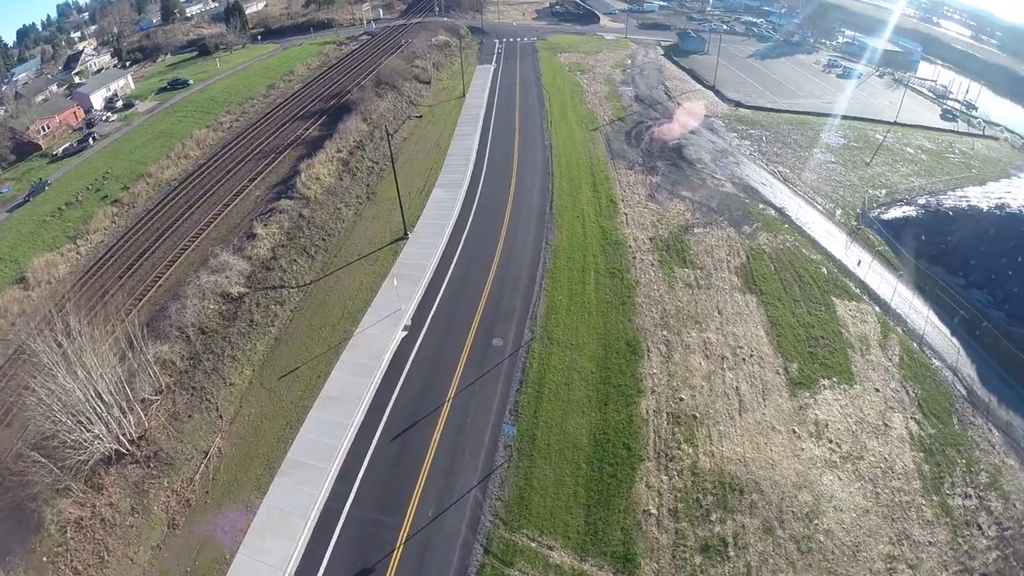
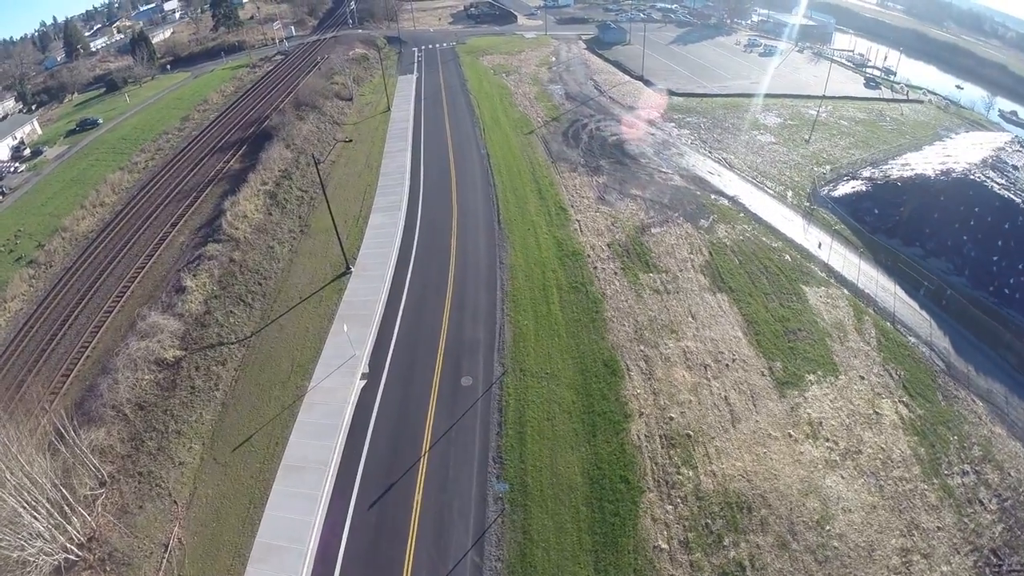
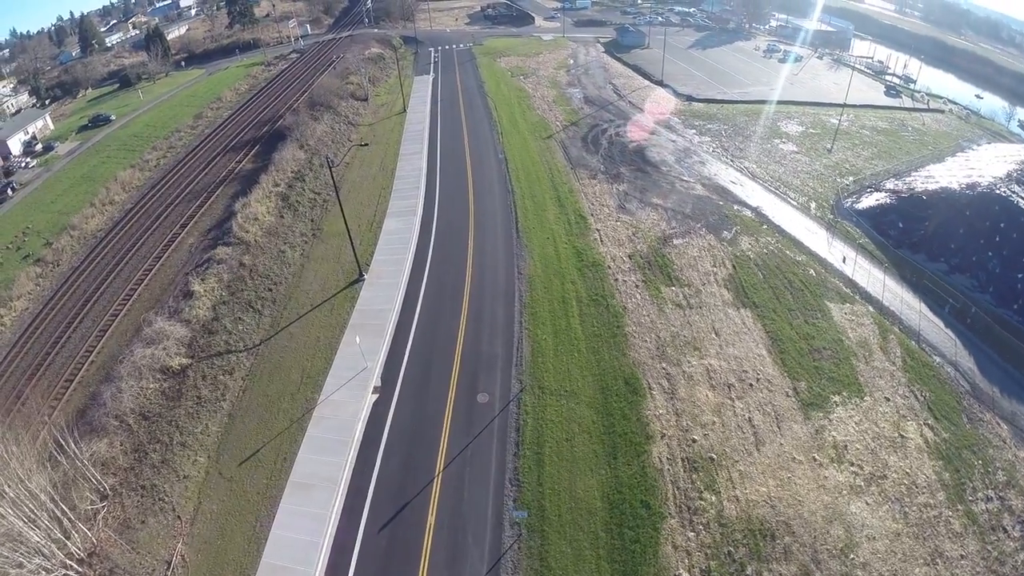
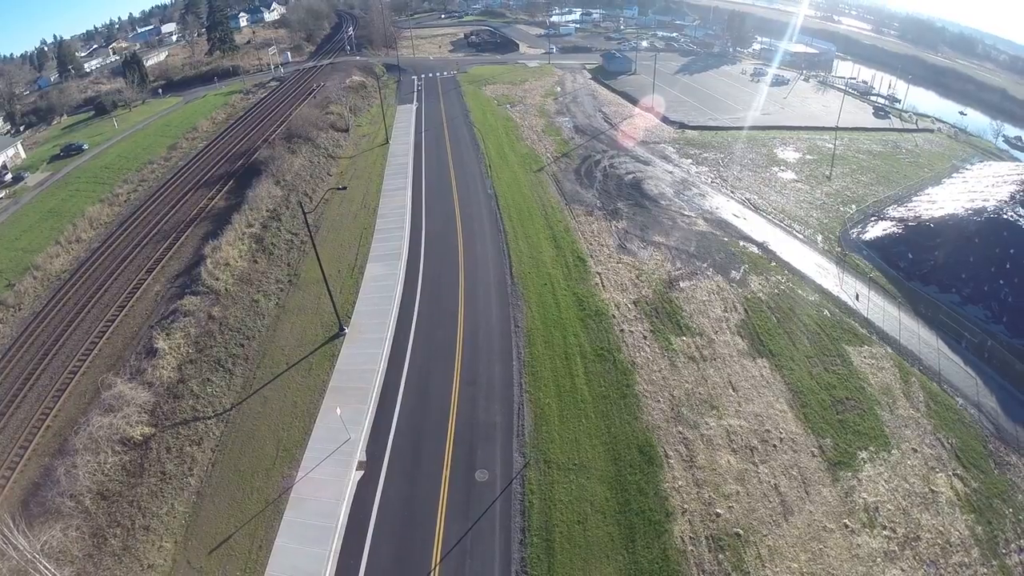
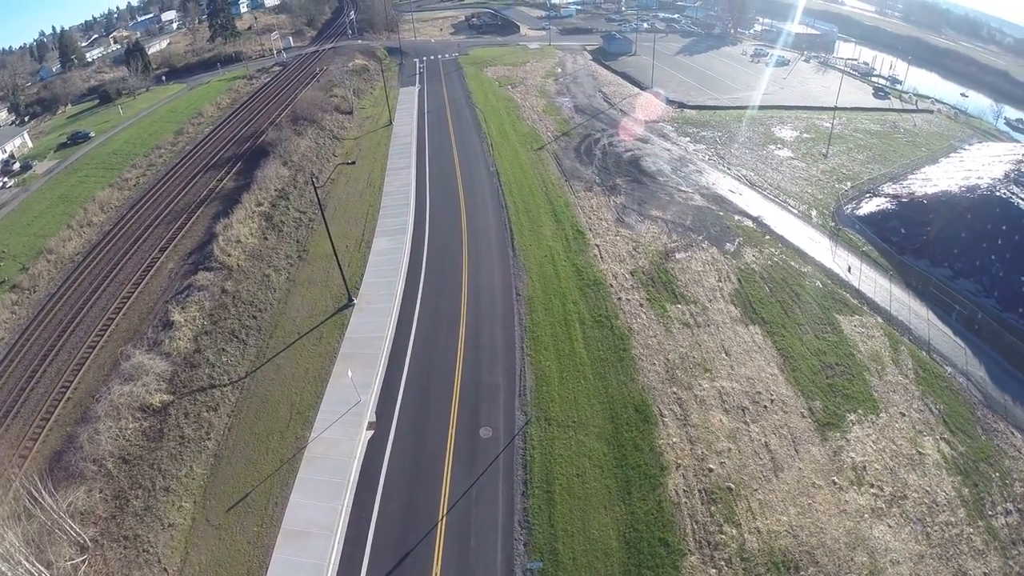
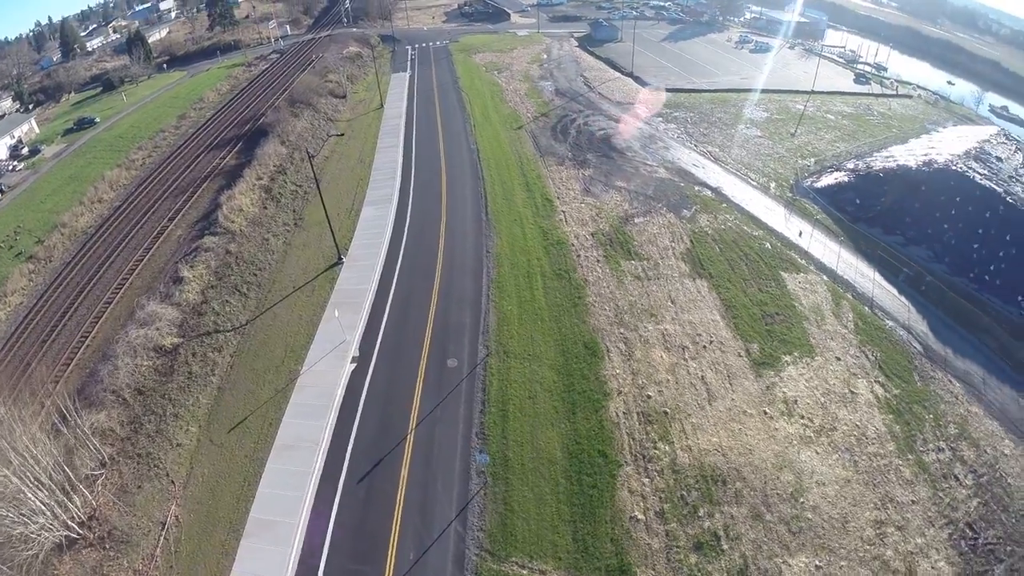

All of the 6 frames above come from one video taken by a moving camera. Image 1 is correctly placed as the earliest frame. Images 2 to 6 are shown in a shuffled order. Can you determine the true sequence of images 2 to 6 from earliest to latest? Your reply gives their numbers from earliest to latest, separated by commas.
6, 2, 3, 5, 4
